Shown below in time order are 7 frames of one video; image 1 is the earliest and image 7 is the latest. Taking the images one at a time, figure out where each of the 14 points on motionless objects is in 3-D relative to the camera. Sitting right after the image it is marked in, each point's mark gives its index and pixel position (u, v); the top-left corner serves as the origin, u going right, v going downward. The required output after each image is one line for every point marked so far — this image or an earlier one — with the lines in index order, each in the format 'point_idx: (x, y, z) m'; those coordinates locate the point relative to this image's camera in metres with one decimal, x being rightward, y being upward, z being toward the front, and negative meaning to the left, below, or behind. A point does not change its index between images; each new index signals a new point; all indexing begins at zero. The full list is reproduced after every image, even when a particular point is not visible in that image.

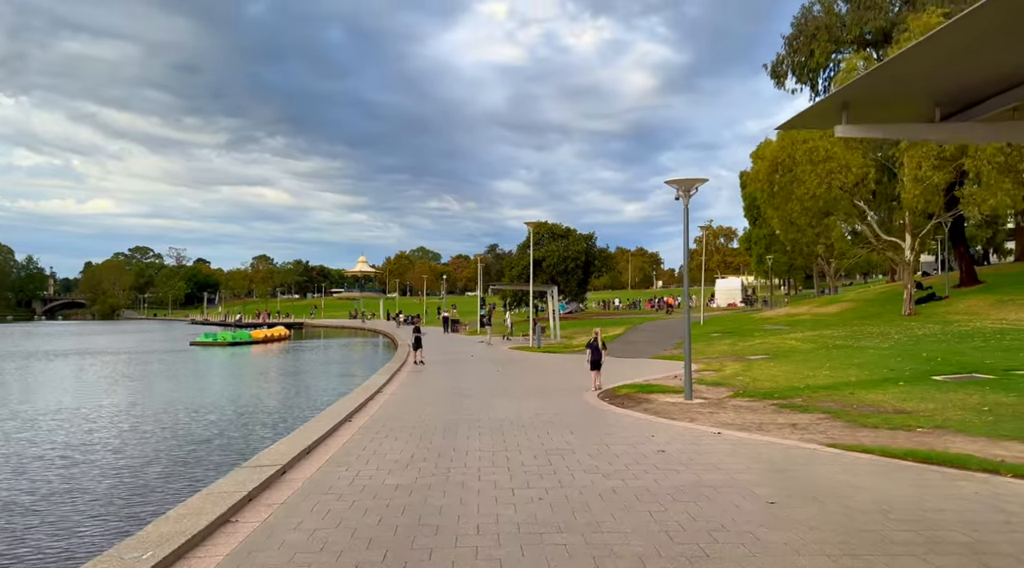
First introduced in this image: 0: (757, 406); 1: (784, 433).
0: (+4.3, -2.1, +12.3) m
1: (+3.9, -2.1, +9.9) m
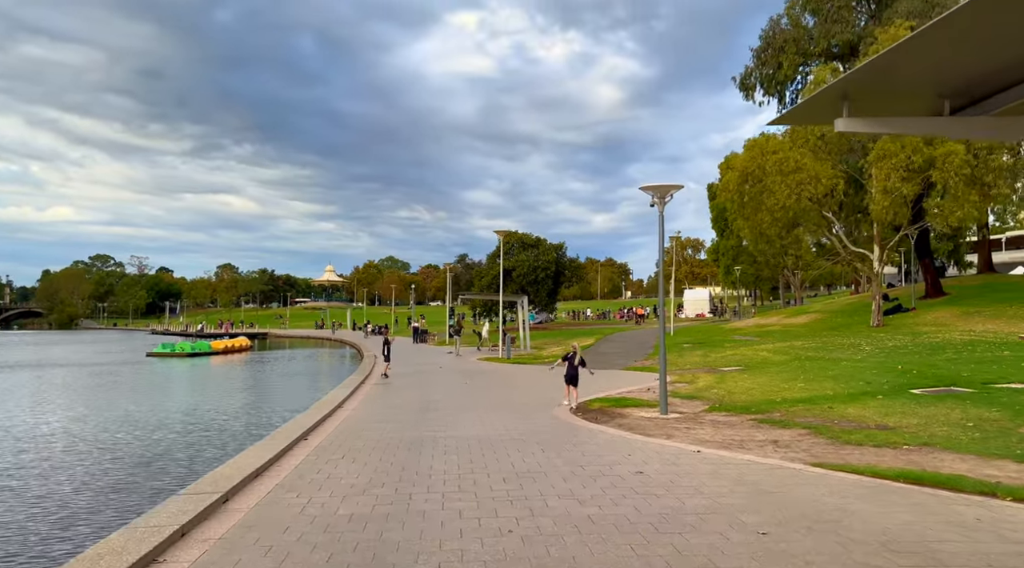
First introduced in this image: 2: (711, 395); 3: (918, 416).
0: (+3.8, -2.3, +11.8) m
1: (+3.4, -2.3, +9.4) m
2: (+4.4, -2.4, +15.4) m
3: (+6.4, -2.1, +11.1) m
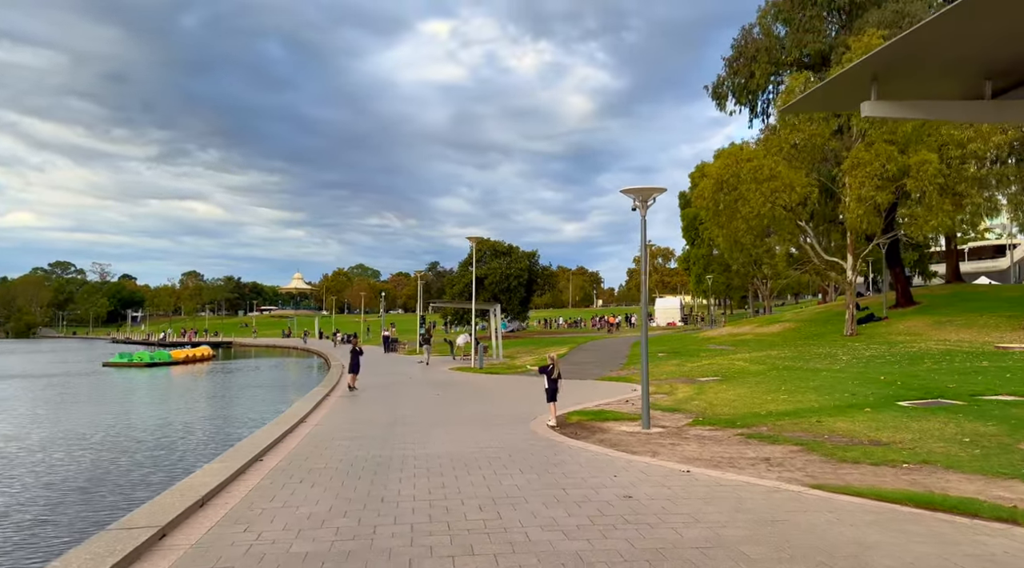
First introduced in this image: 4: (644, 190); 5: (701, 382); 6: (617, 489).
0: (+3.4, -2.4, +11.2) m
1: (+3.1, -2.4, +8.8) m
2: (+3.8, -2.6, +14.8) m
3: (+6.1, -2.2, +10.6) m
4: (+2.4, +1.7, +12.3) m
5: (+5.3, -2.8, +19.7) m
6: (+1.2, -2.2, +7.6) m
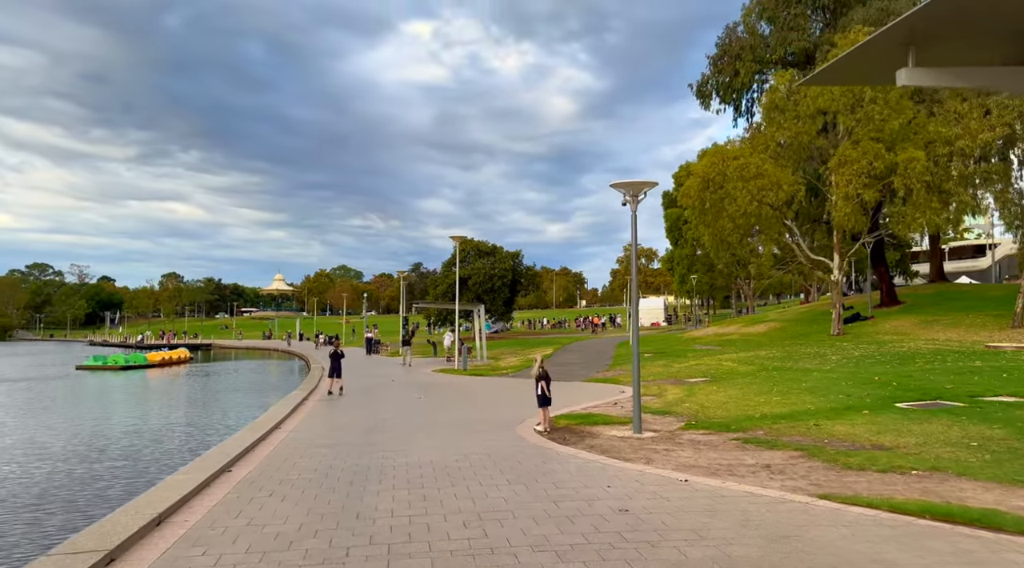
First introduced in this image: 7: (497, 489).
0: (+3.1, -2.4, +10.7) m
1: (+3.0, -2.3, +8.3) m
2: (+3.5, -2.6, +14.3) m
3: (+5.9, -2.2, +10.2) m
4: (+2.1, +1.7, +11.8) m
5: (+4.9, -2.7, +19.2) m
6: (+1.0, -2.2, +7.1) m
7: (-0.2, -2.3, +7.7) m
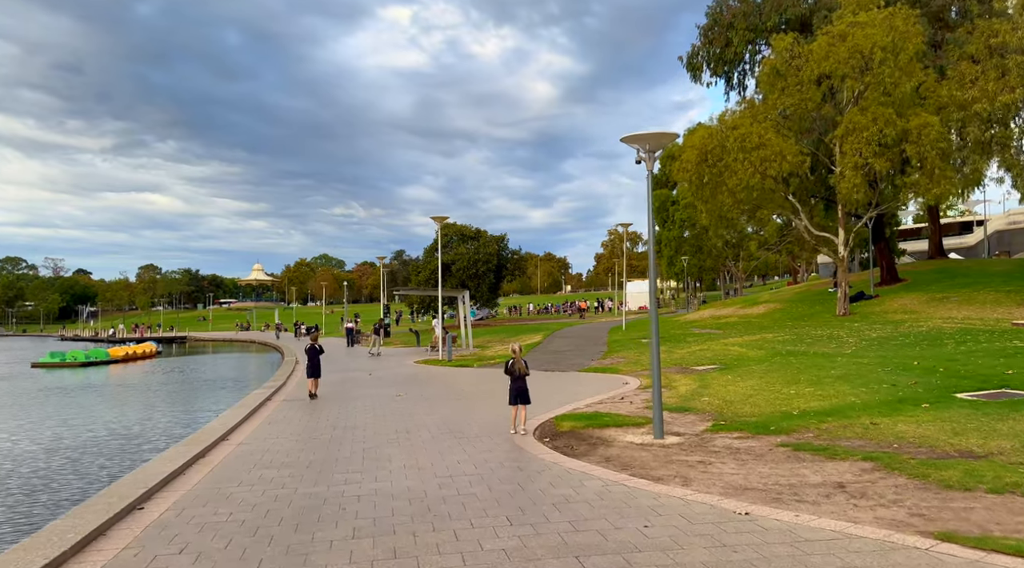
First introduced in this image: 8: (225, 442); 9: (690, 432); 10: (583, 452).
0: (+3.1, -2.0, +8.7) m
1: (+3.0, -2.0, +6.3) m
2: (+3.4, -2.1, +12.3) m
3: (+5.8, -1.8, +8.2) m
4: (+2.0, +2.1, +9.7) m
5: (+4.7, -2.2, +17.3) m
6: (+1.1, -2.0, +5.0) m
7: (-0.1, -2.0, +5.6) m
8: (-4.4, -2.4, +10.8) m
9: (+2.5, -2.1, +10.0) m
10: (+0.9, -2.2, +8.9) m
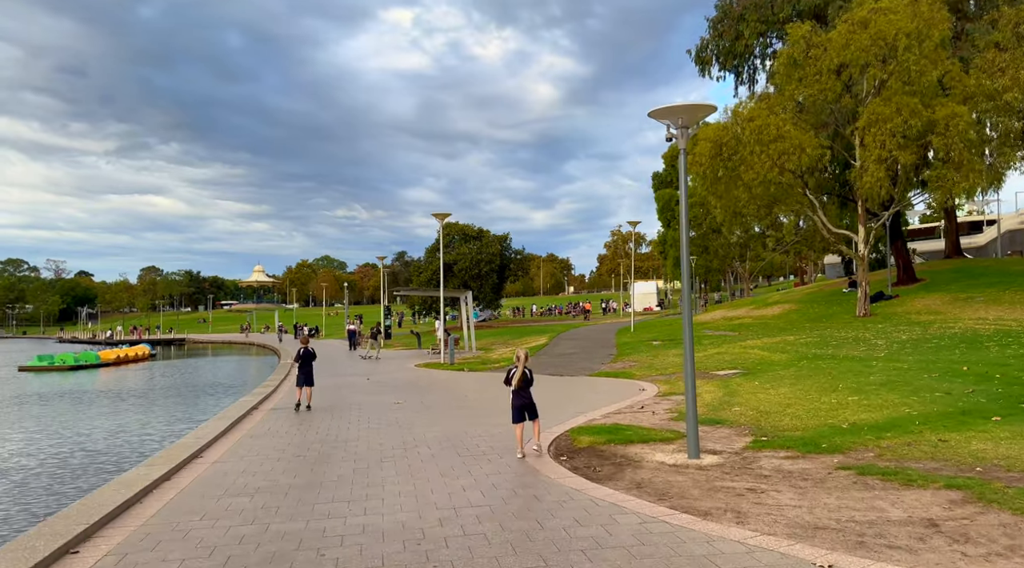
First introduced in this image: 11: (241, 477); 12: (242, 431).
0: (+3.2, -2.0, +7.4) m
1: (+3.1, -1.9, +5.0) m
2: (+3.5, -2.1, +11.0) m
3: (+6.0, -1.7, +6.9) m
4: (+2.1, +2.1, +8.4) m
5: (+4.8, -2.2, +16.0) m
6: (+1.2, -1.9, +3.8) m
7: (0.0, -2.0, +4.3) m
8: (-4.3, -2.4, +9.6) m
9: (+2.7, -2.1, +8.7) m
10: (+1.1, -2.1, +7.7) m
11: (-3.2, -2.3, +8.3) m
12: (-4.6, -2.5, +11.8) m
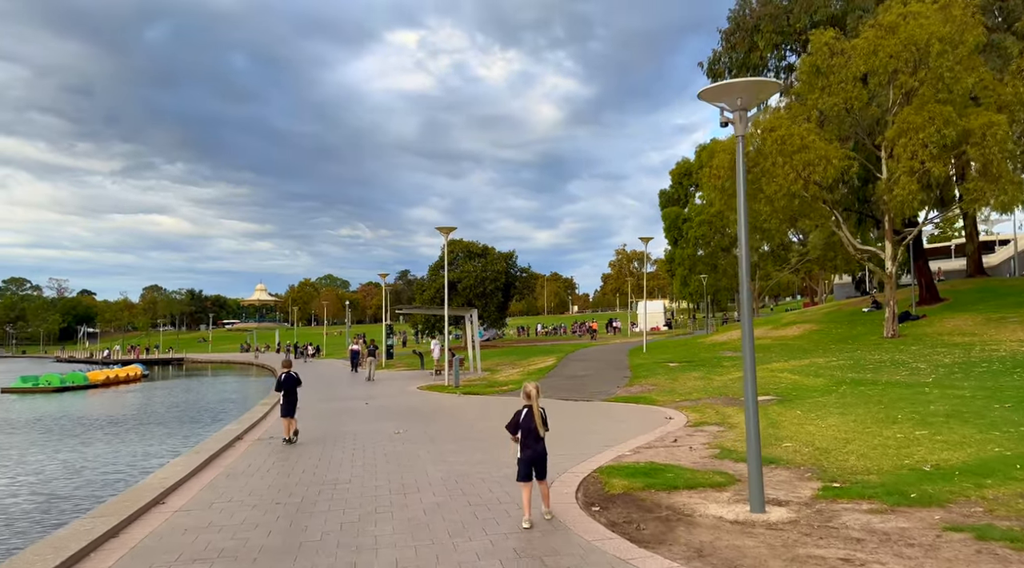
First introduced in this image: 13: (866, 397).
0: (+3.5, -2.1, +5.9) m
1: (+3.3, -2.0, +3.5) m
2: (+3.8, -2.3, +9.5) m
3: (+6.2, -1.8, +5.4) m
4: (+2.3, +2.0, +7.0) m
5: (+5.1, -2.5, +14.5) m
6: (+1.4, -1.9, +2.2) m
7: (+0.2, -2.0, +2.8) m
8: (-4.1, -2.6, +8.1) m
9: (+2.9, -2.2, +7.2) m
10: (+1.3, -2.2, +6.1) m
11: (-3.0, -2.4, +6.8) m
12: (-4.3, -2.7, +10.3) m
13: (+7.0, -2.2, +13.9) m
